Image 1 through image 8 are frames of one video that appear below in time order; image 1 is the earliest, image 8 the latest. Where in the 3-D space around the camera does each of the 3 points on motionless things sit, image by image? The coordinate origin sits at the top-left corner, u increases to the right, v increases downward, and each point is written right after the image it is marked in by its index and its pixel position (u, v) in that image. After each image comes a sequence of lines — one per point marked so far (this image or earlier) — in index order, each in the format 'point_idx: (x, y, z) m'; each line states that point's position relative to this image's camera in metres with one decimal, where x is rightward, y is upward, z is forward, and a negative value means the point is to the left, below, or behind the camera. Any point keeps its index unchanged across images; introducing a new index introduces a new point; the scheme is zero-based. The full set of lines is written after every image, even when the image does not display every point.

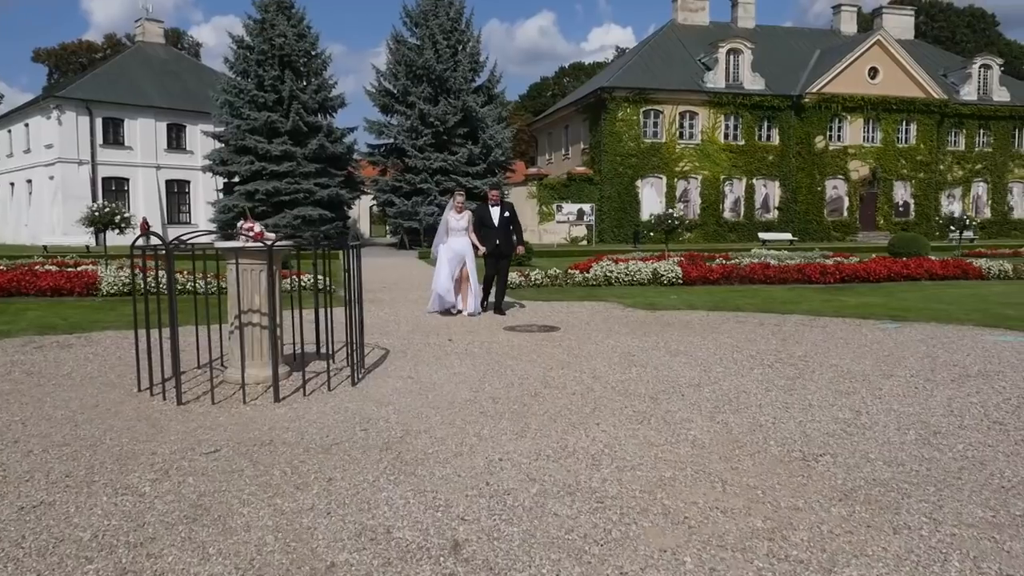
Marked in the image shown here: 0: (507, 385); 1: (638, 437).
0: (0.0, -0.8, +6.4) m
1: (+0.8, -0.9, +4.8) m
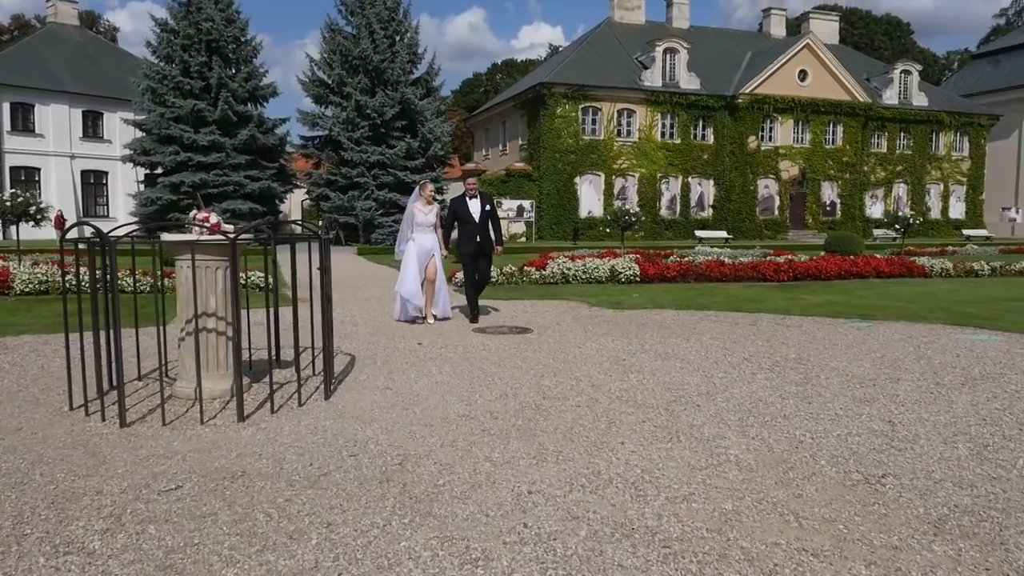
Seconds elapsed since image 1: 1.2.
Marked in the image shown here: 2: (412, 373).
0: (-0.1, -0.8, +5.7) m
1: (+0.9, -0.9, +4.2) m
2: (-0.8, -0.7, +6.6) m
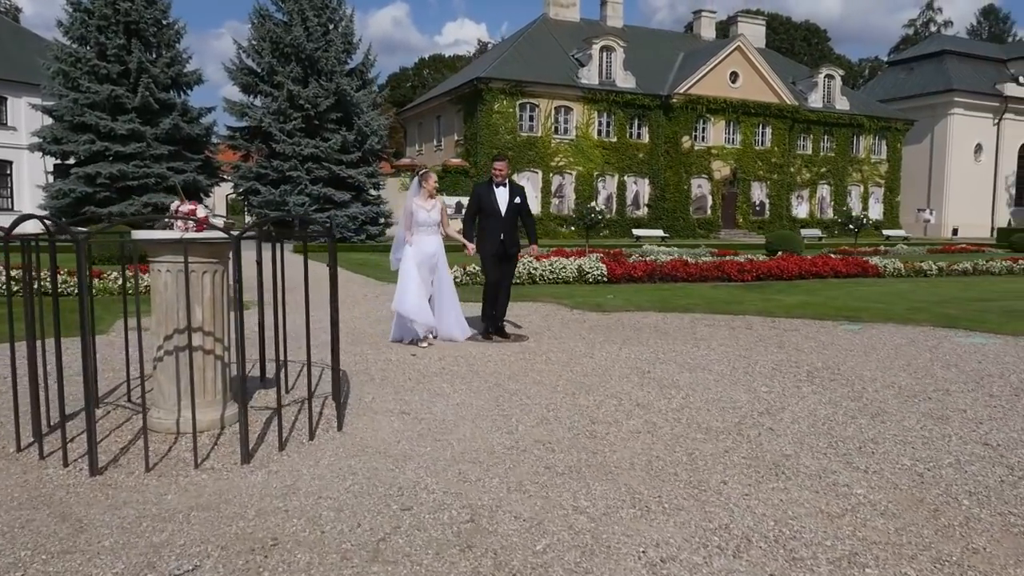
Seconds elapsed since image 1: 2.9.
0: (+0.2, -0.9, +4.9) m
1: (+1.3, -1.0, +3.5) m
2: (-0.6, -0.8, +5.7) m
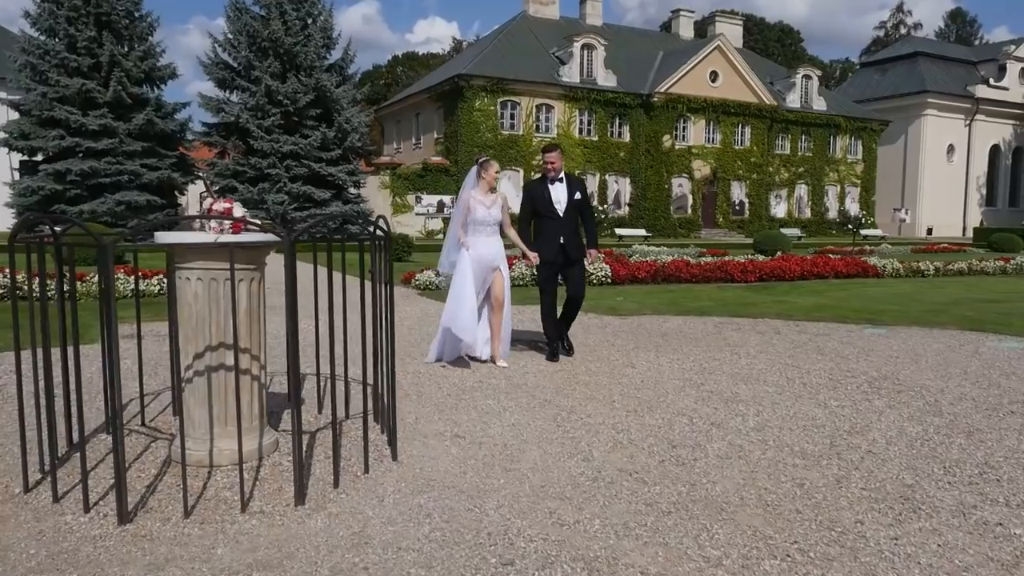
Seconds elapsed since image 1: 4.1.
0: (+0.6, -0.9, +4.4) m
1: (+1.8, -1.0, +3.0) m
2: (-0.3, -0.8, +5.1) m
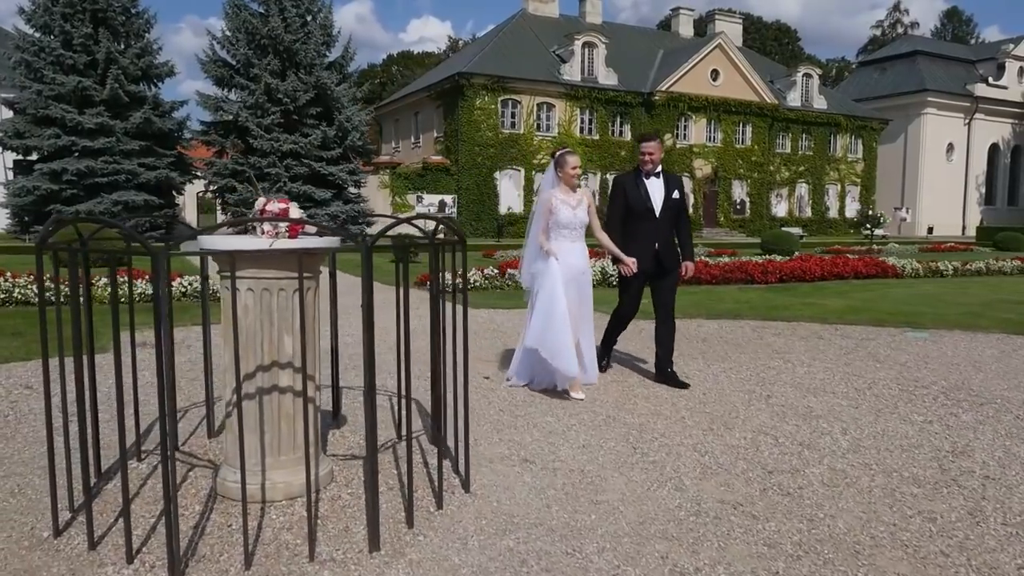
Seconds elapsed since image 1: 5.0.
0: (+1.0, -0.9, +4.0) m
1: (+2.2, -1.1, +2.6) m
2: (+0.1, -0.9, +4.7) m
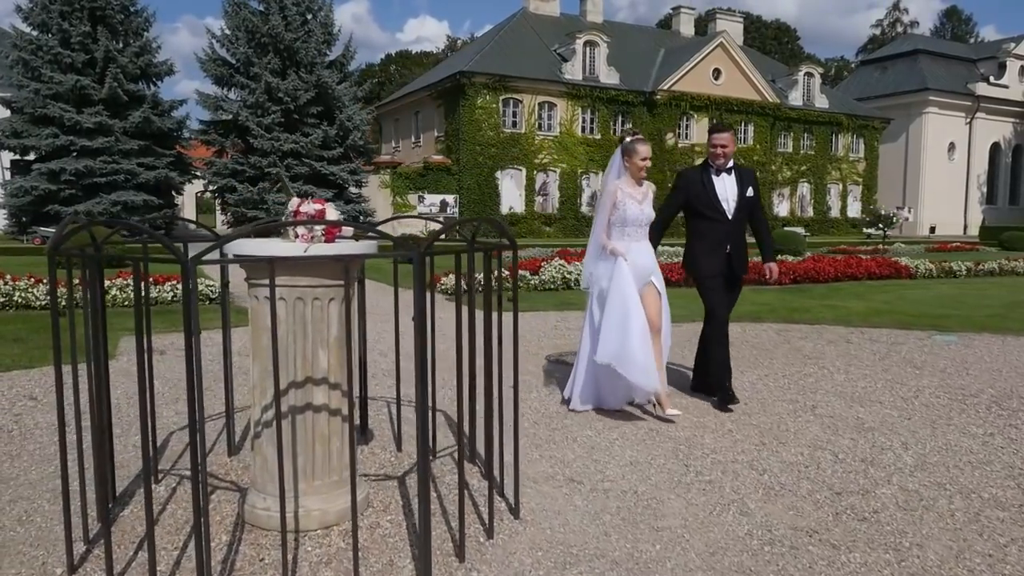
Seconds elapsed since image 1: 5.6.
0: (+1.2, -1.0, +3.7) m
1: (+2.4, -1.1, +2.3) m
2: (+0.4, -0.9, +4.4) m
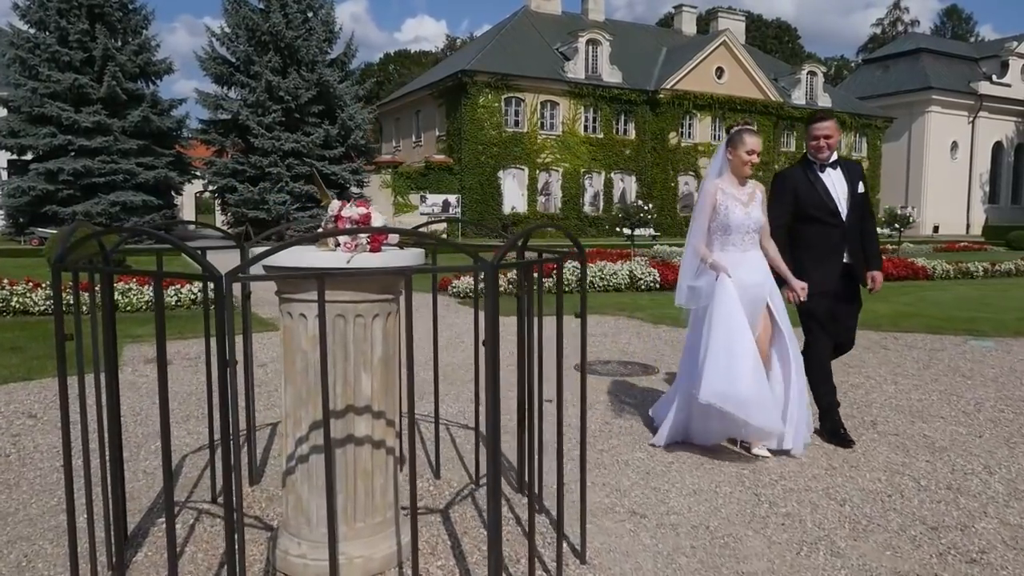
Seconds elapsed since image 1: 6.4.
0: (+1.5, -1.0, +3.3) m
1: (+2.7, -1.1, +1.9) m
2: (+0.6, -0.9, +4.0) m
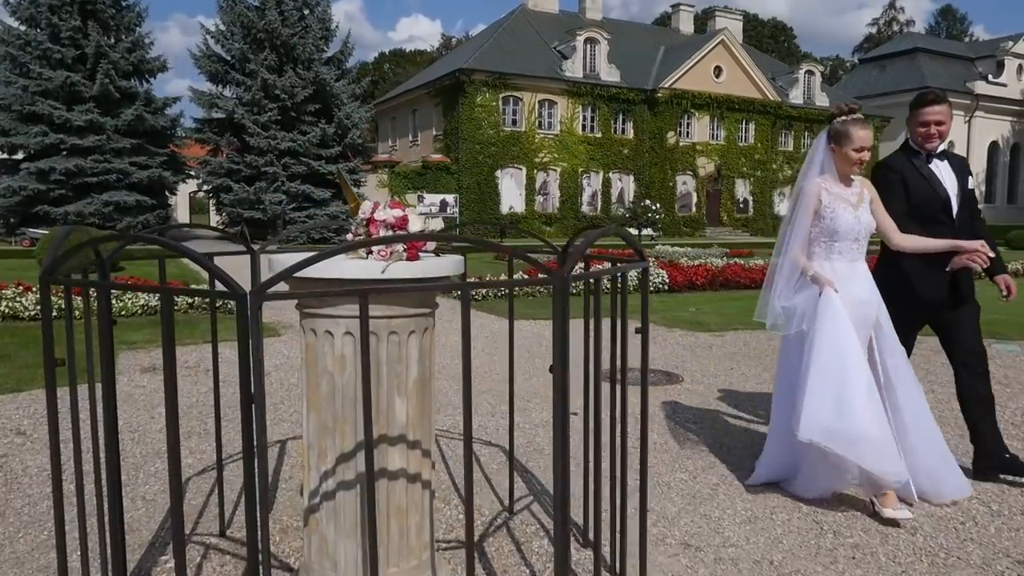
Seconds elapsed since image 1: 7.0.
0: (+1.6, -1.1, +3.0) m
1: (+2.8, -1.2, +1.6) m
2: (+0.8, -1.0, +3.7) m
